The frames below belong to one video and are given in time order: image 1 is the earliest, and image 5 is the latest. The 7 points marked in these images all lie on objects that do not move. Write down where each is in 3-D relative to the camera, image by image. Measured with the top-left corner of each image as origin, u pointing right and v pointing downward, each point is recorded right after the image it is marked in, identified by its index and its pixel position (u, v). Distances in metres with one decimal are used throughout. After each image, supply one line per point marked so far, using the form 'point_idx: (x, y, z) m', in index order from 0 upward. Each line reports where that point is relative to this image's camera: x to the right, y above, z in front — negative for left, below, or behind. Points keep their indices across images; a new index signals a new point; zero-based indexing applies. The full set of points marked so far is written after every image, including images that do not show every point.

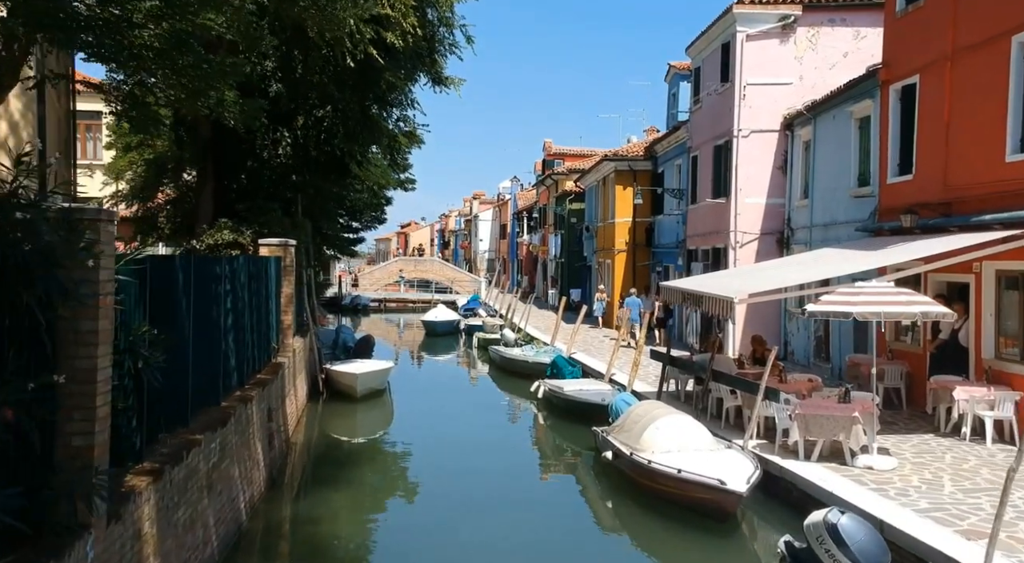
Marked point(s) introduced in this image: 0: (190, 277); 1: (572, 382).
0: (-2.9, +0.1, +7.8) m
1: (+1.1, -1.9, +16.8) m
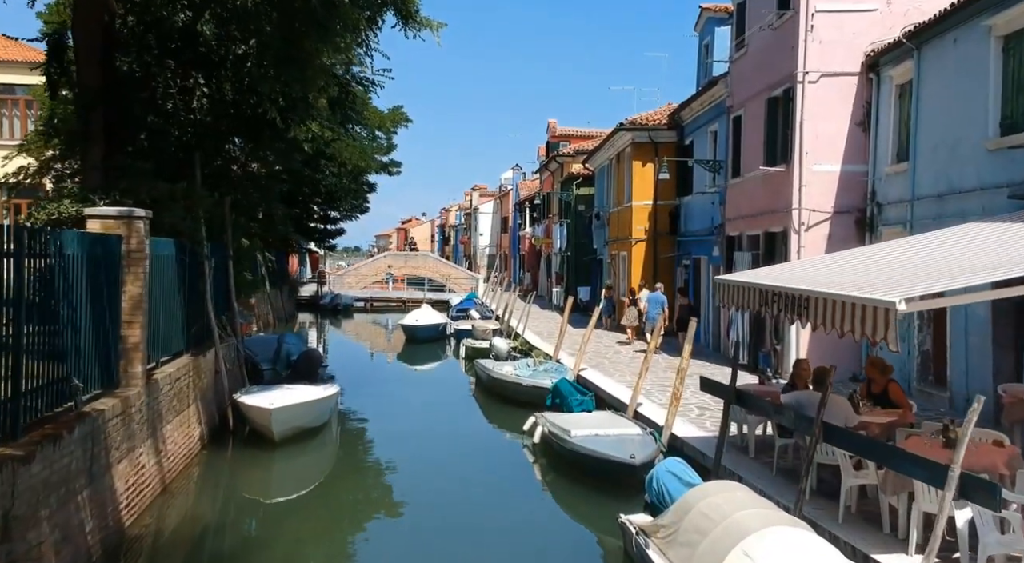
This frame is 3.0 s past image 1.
0: (-3.2, +0.1, +2.7) m
1: (+0.9, -1.9, +11.6) m
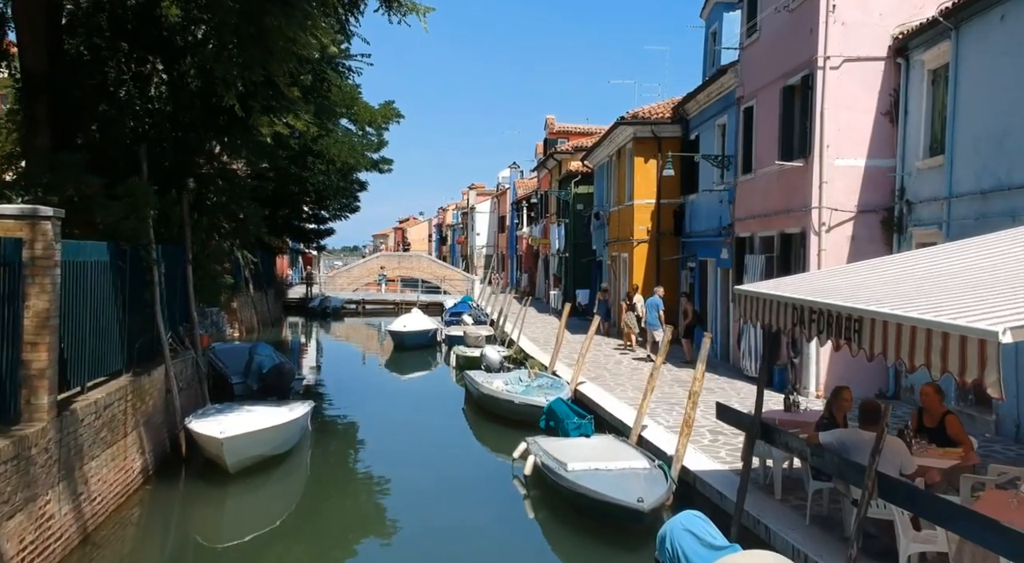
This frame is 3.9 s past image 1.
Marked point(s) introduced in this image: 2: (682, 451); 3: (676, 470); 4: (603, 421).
0: (-3.3, 0.0, +1.2) m
1: (+0.8, -2.0, +10.2) m
2: (+1.9, -1.8, +9.5) m
3: (+1.8, -1.9, +9.3) m
4: (+1.3, -2.1, +13.0) m
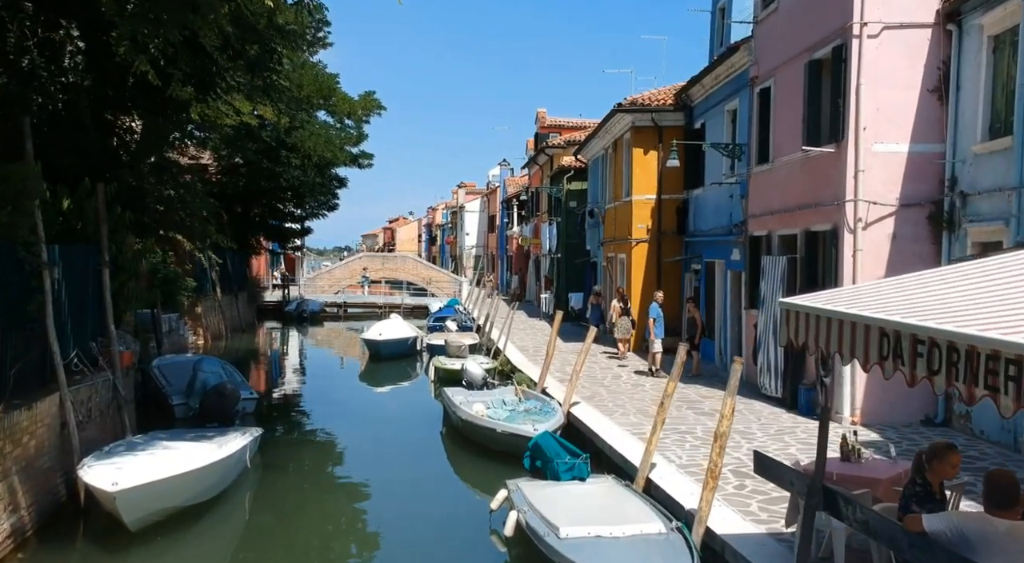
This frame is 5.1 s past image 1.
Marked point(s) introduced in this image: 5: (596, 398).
0: (-3.4, -0.1, -1.0) m
1: (+0.6, -2.1, +8.0) m
2: (+1.6, -1.9, +7.4) m
3: (+1.6, -2.0, +7.2) m
4: (+1.1, -2.2, +10.8) m
5: (+1.4, -1.9, +14.2) m
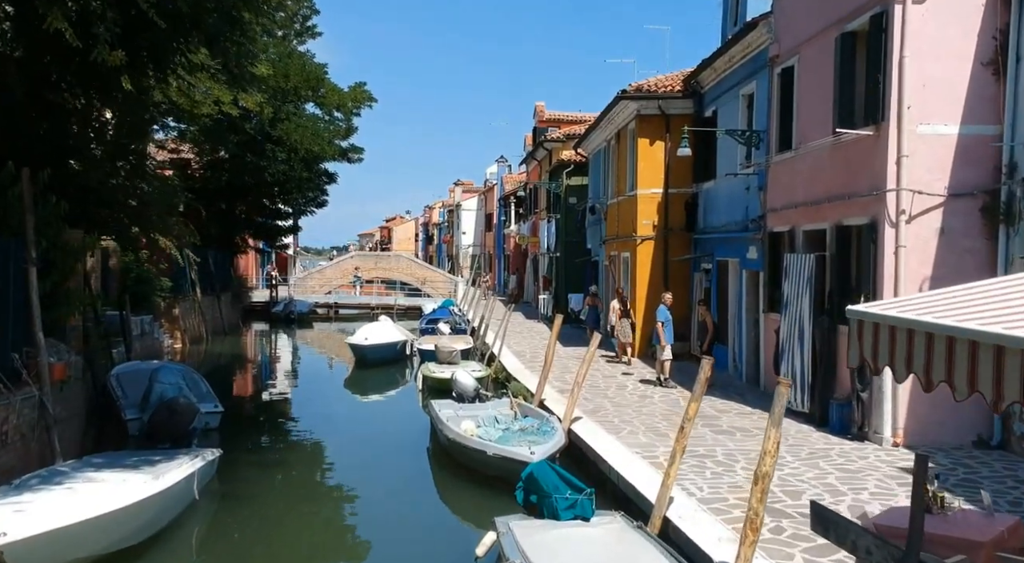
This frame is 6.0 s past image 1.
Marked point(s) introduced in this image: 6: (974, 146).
0: (-3.5, -0.1, -2.5) m
1: (+0.5, -2.1, +6.5) m
2: (+1.6, -1.9, +5.8) m
3: (+1.5, -2.0, +5.6) m
4: (+1.0, -2.2, +9.3) m
5: (+1.3, -1.9, +12.7) m
6: (+5.6, +1.6, +10.4) m
